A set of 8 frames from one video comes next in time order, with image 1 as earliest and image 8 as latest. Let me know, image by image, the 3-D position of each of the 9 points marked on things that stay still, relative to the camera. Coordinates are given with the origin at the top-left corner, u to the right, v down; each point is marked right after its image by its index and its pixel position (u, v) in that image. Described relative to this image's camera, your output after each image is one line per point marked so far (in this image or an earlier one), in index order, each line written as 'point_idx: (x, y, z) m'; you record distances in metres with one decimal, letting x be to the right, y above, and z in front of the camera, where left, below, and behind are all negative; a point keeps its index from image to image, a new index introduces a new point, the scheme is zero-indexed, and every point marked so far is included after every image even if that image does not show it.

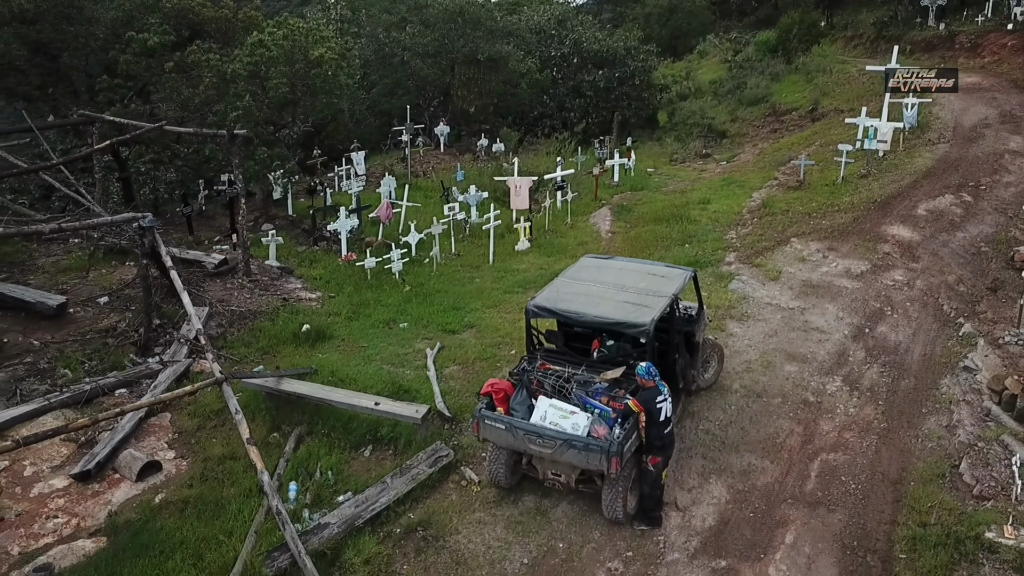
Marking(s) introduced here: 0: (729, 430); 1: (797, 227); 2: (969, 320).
0: (+2.3, -1.5, +8.5) m
1: (+5.1, +1.1, +14.1) m
2: (+5.9, -0.4, +10.3) m
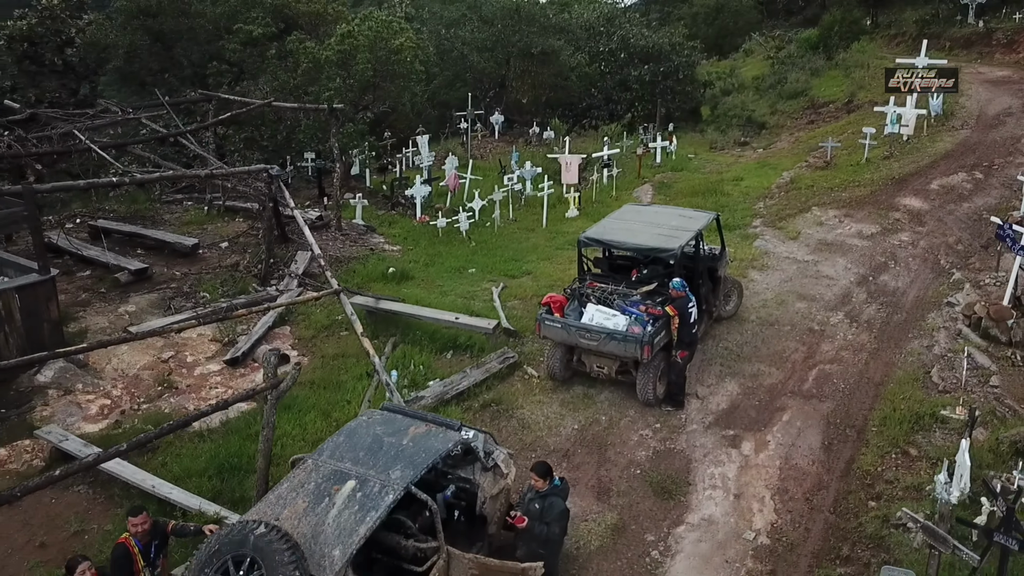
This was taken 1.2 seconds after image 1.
0: (+3.0, -0.8, +10.3) m
1: (+6.1, +1.8, +15.8) m
2: (+6.7, +0.3, +11.9) m
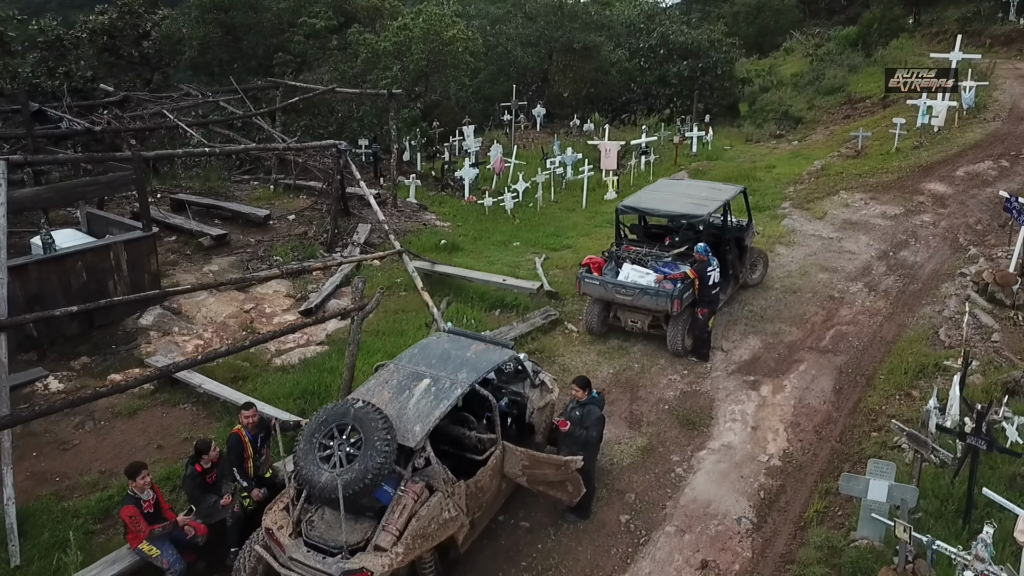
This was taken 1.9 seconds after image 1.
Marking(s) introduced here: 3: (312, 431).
0: (+3.6, -0.3, +11.2) m
1: (+7.0, +2.2, +16.5) m
2: (+7.4, +0.7, +12.6) m
3: (-1.4, -1.0, +5.7) m
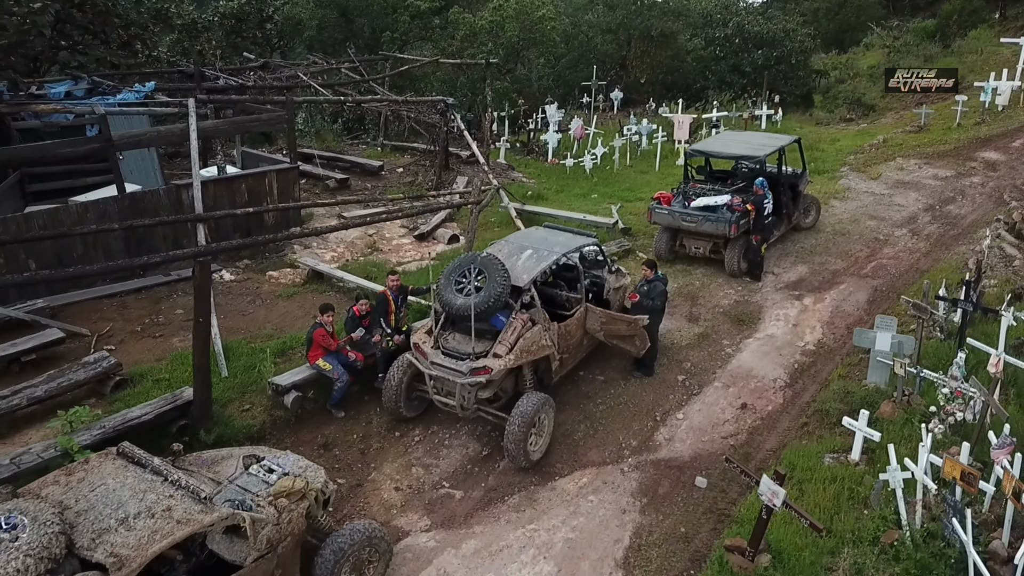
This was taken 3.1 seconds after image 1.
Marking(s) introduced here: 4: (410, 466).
0: (+4.9, +0.7, +12.7) m
1: (+8.8, +3.0, +17.8) m
2: (+8.8, +1.5, +13.8) m
3: (-0.6, +0.2, +7.7) m
4: (-0.9, -1.7, +7.5) m
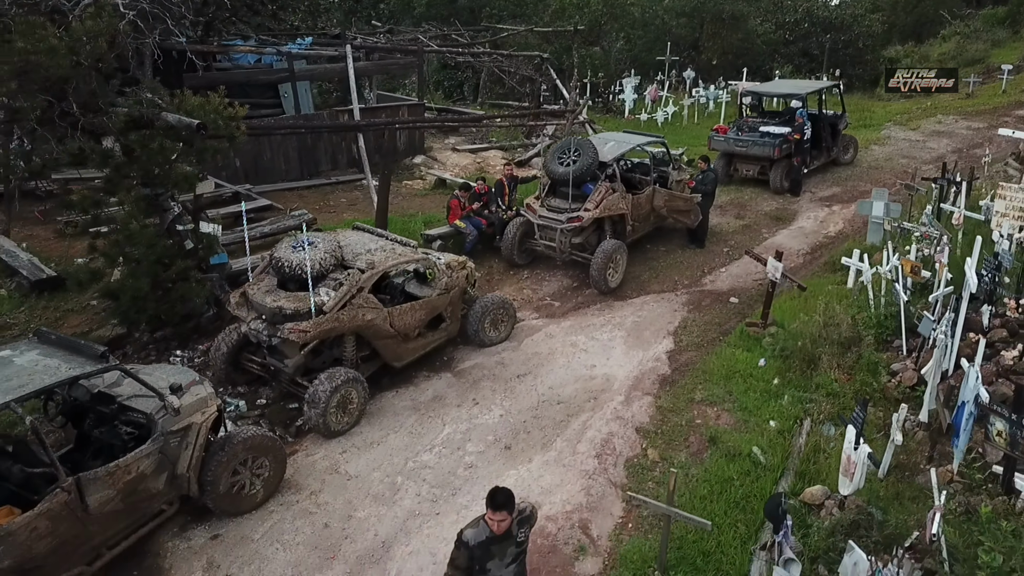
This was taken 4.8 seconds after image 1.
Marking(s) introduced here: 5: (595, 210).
0: (+6.5, +2.1, +15.2) m
1: (+10.9, +4.4, +19.8) m
2: (+10.5, +2.9, +15.9) m
3: (+0.6, +1.8, +10.6) m
4: (+0.1, 0.0, +10.4) m
5: (+1.0, +1.0, +10.0) m
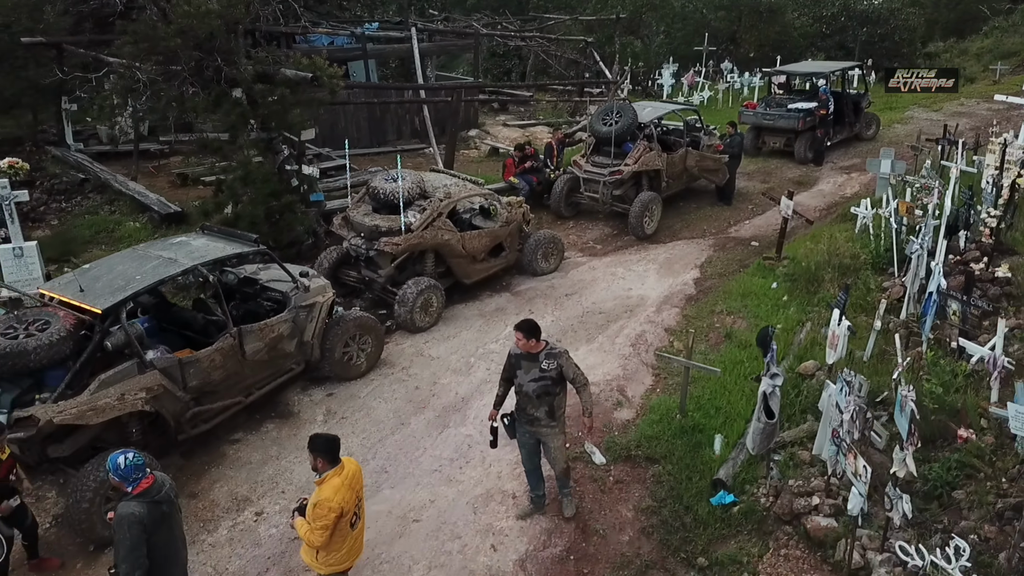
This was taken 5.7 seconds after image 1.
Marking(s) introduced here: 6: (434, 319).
0: (+7.4, +2.8, +16.4) m
1: (+12.1, +5.0, +20.9) m
2: (+11.5, +3.5, +17.0) m
3: (+1.3, +2.6, +12.1) m
4: (+0.9, +0.8, +12.0) m
5: (+1.8, +1.8, +11.5) m
6: (-0.9, -0.4, +8.9) m
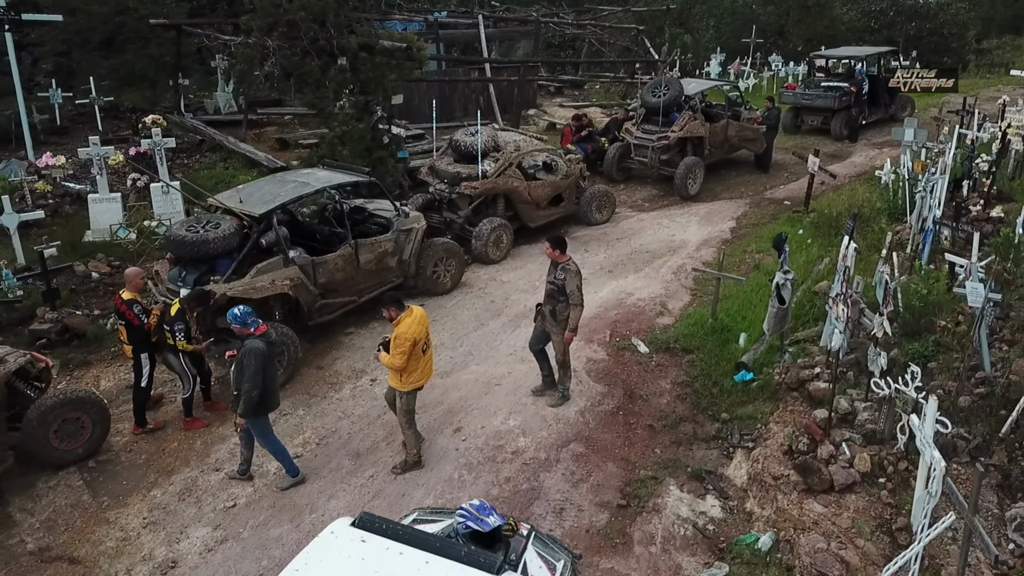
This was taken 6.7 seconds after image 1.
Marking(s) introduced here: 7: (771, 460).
0: (+8.7, +3.5, +17.5) m
1: (+13.6, +5.5, +21.7) m
2: (+12.8, +4.1, +17.8) m
3: (+2.3, +3.4, +13.6) m
4: (+1.8, +1.6, +13.5) m
5: (+2.7, +2.5, +12.9) m
6: (-0.1, +0.5, +10.5) m
7: (+2.0, -1.3, +6.2) m
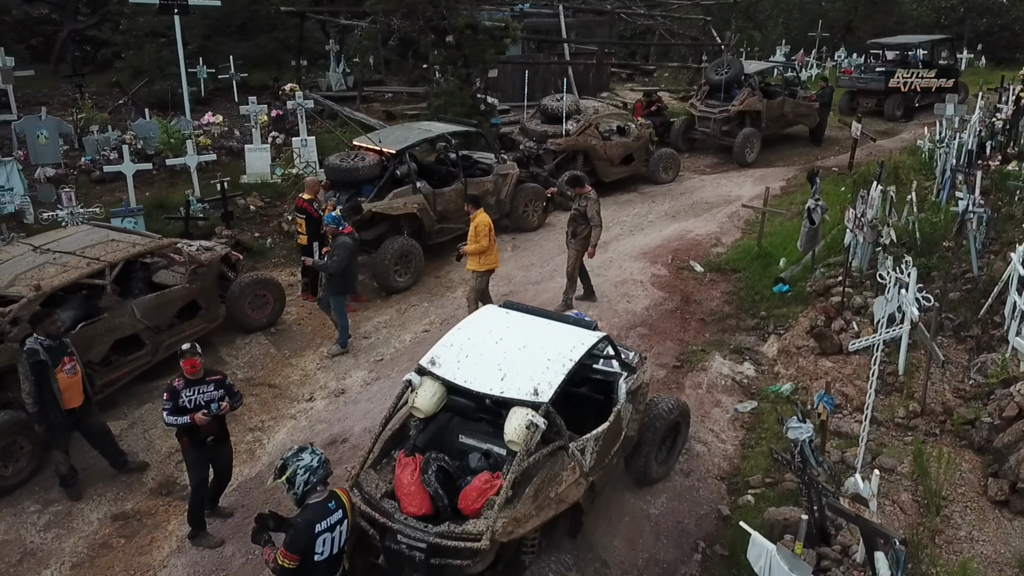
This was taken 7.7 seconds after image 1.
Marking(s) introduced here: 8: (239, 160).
0: (+10.5, +4.1, +18.7) m
1: (+15.7, +6.0, +22.5) m
2: (+14.6, +4.6, +18.7) m
3: (+3.8, +4.2, +15.3) m
4: (+3.3, +2.4, +15.2) m
5: (+4.2, +3.3, +14.6) m
6: (+1.1, +1.3, +12.4) m
7: (+2.8, -0.5, +7.9) m
8: (-4.4, +2.1, +12.9) m
